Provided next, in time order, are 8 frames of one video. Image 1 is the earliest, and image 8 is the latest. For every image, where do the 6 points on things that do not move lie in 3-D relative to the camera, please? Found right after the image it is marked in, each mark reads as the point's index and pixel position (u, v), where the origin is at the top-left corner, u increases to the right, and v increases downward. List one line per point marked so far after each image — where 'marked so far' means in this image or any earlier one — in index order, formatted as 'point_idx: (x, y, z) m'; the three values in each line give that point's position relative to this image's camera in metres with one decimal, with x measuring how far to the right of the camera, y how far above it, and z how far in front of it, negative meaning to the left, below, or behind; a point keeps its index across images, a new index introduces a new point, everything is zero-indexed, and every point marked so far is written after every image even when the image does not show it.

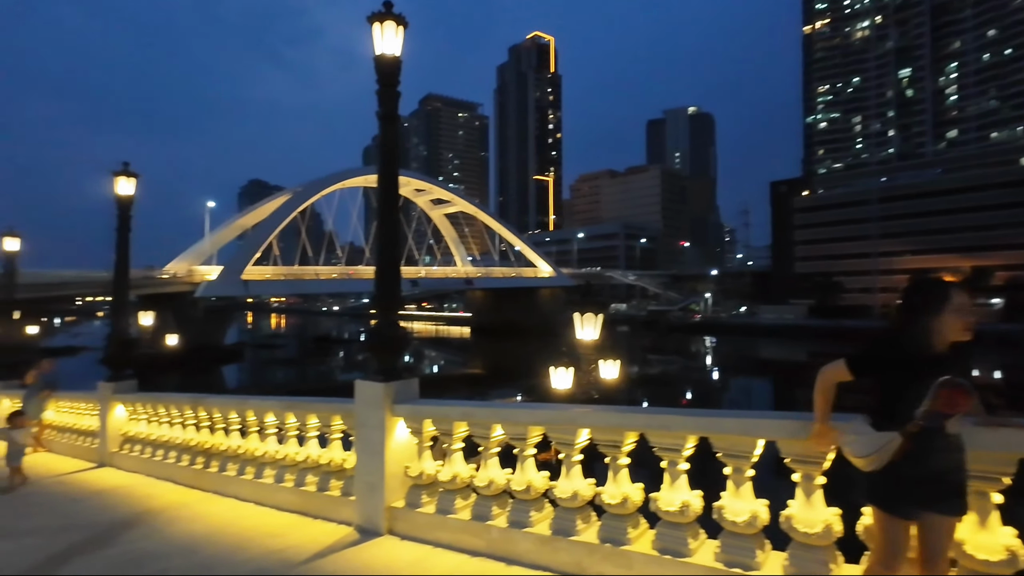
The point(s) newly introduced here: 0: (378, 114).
0: (-1.6, +2.2, +6.7) m
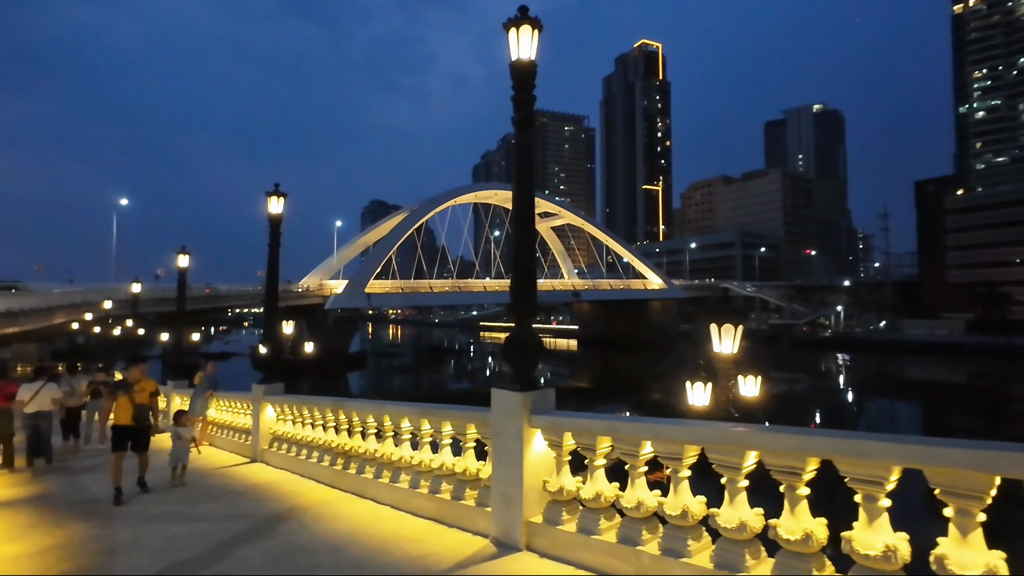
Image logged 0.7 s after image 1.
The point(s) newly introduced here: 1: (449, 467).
0: (0.0, +2.1, +6.7) m
1: (-0.9, -2.4, +7.3) m
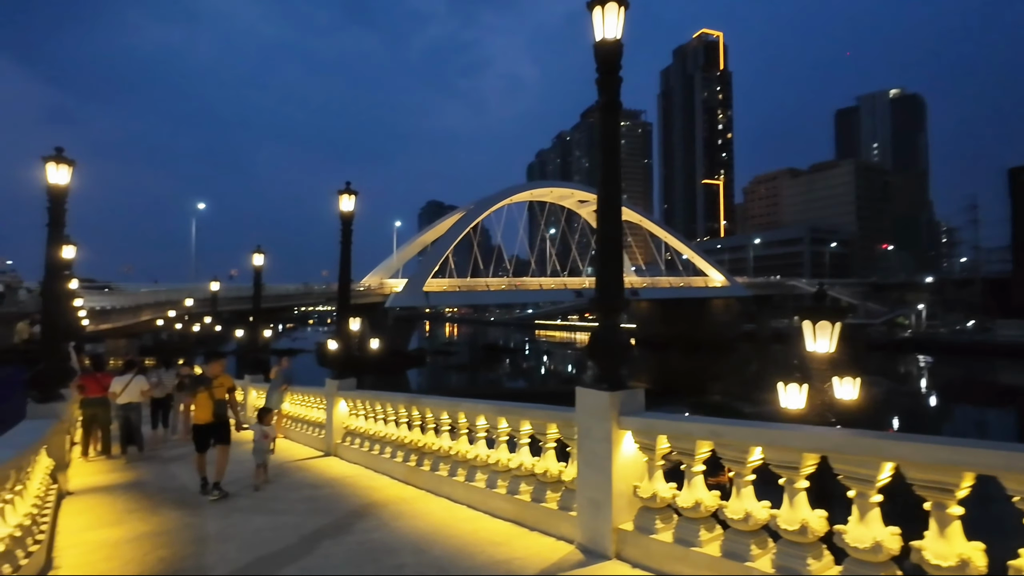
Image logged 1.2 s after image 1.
0: (+1.0, +2.1, +6.3) m
1: (+0.2, -2.3, +7.1) m
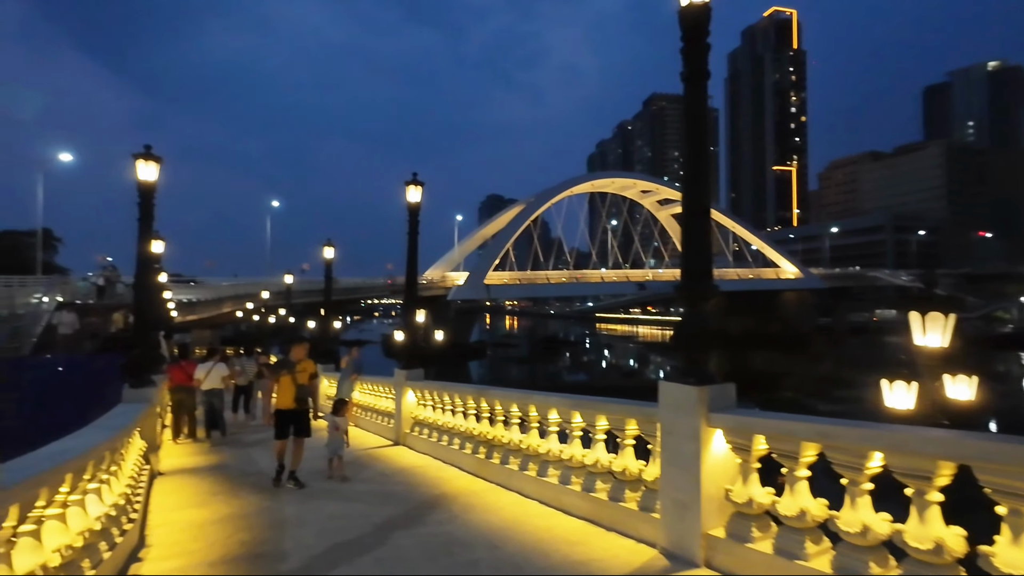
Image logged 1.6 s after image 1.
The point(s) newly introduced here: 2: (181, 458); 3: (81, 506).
0: (+1.8, +2.3, +5.9) m
1: (+1.1, -2.2, +6.7) m
2: (-7.2, -3.7, +11.9) m
3: (-3.9, -2.0, +4.9) m
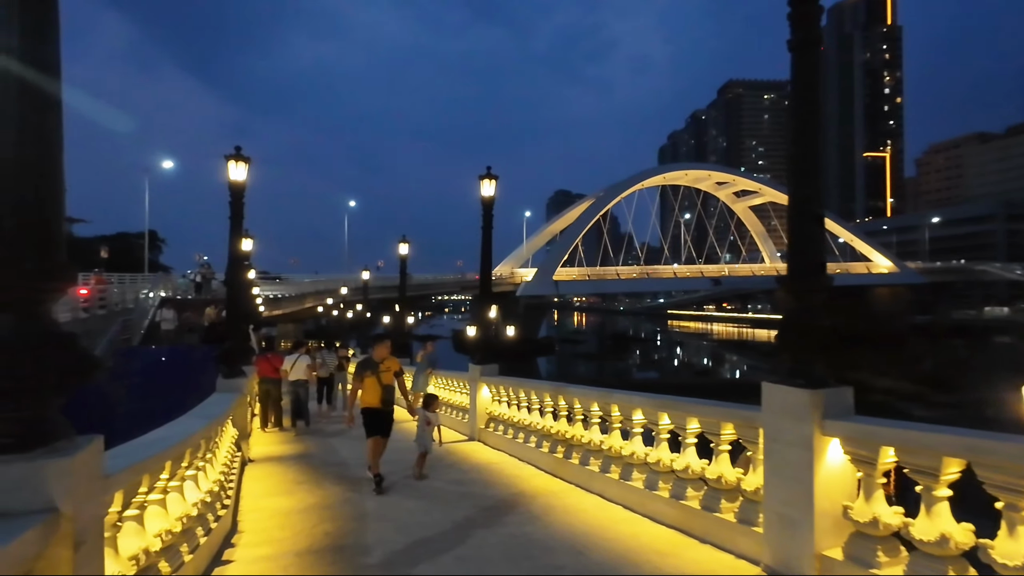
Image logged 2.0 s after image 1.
0: (+2.7, +2.4, +5.3) m
1: (+2.1, -2.1, +6.3) m
2: (-5.5, -3.6, +12.4) m
3: (-3.1, -1.9, +5.1) m
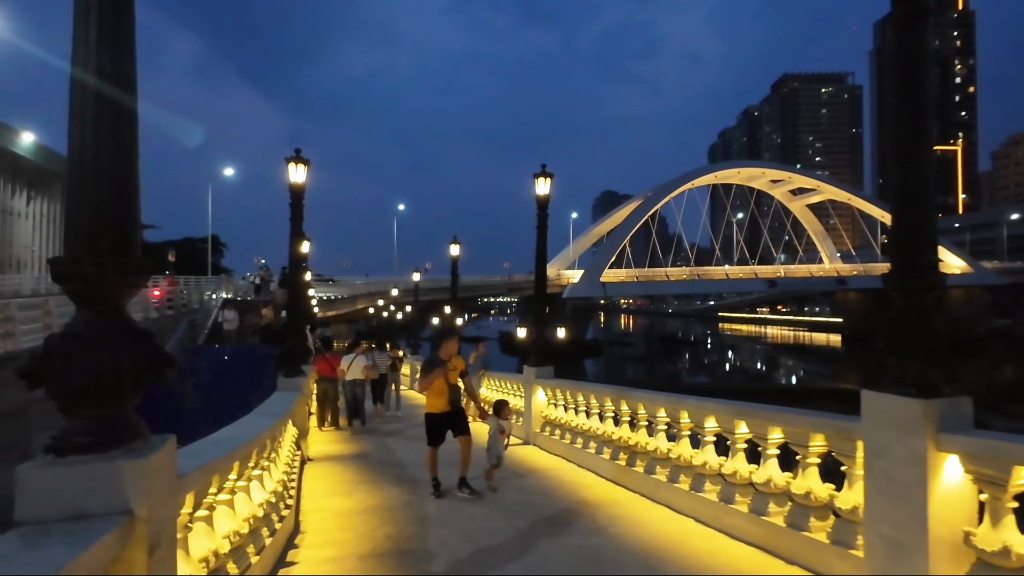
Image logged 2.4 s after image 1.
0: (+3.3, +2.4, +4.8) m
1: (+2.8, -2.1, +5.8) m
2: (-4.3, -3.6, +12.5) m
3: (-2.5, -1.9, +5.1) m
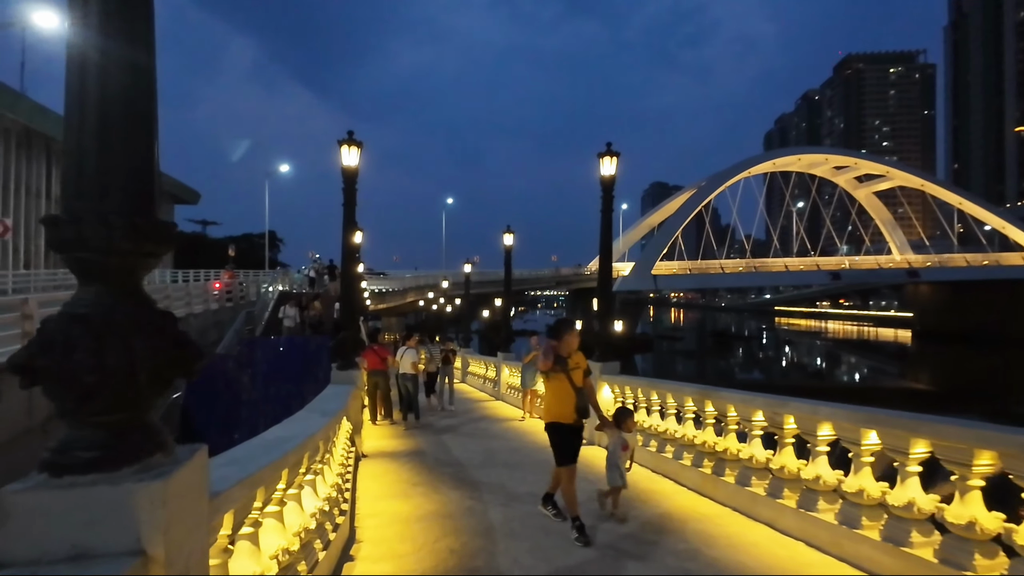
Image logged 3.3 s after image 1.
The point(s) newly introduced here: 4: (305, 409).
0: (+4.0, +2.5, +3.6) m
1: (+3.6, -1.9, +4.7) m
2: (-2.9, -3.4, +12.1) m
3: (-1.8, -1.7, +4.5) m
4: (-2.5, -1.4, +6.5) m
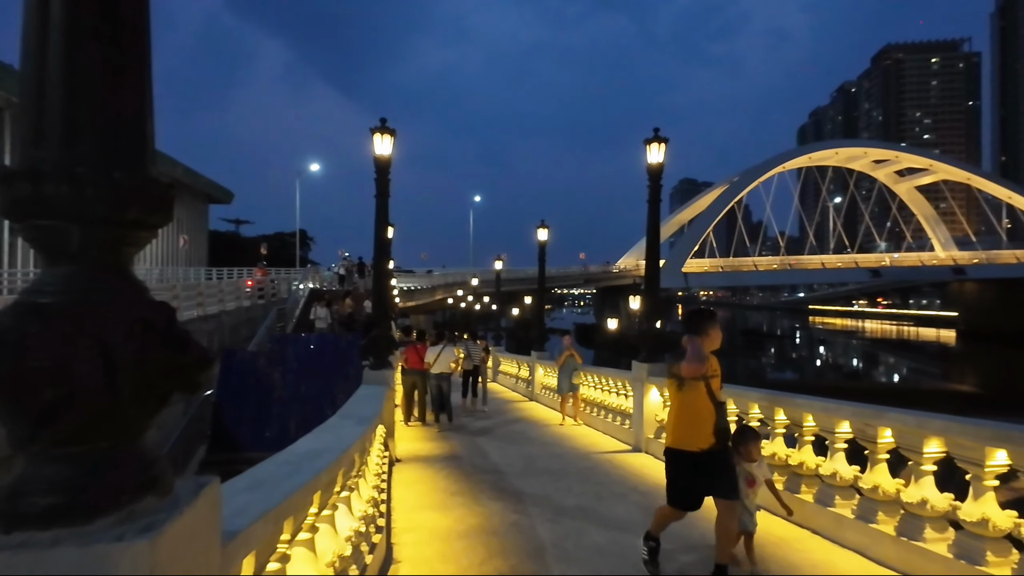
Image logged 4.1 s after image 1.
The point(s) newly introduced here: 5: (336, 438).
0: (+4.4, +2.6, +2.8) m
1: (+4.0, -1.8, +3.9) m
2: (-2.1, -3.3, +11.5) m
3: (-1.3, -1.7, +3.9) m
4: (-1.9, -1.4, +5.9) m
5: (-1.6, -1.3, +4.6) m
